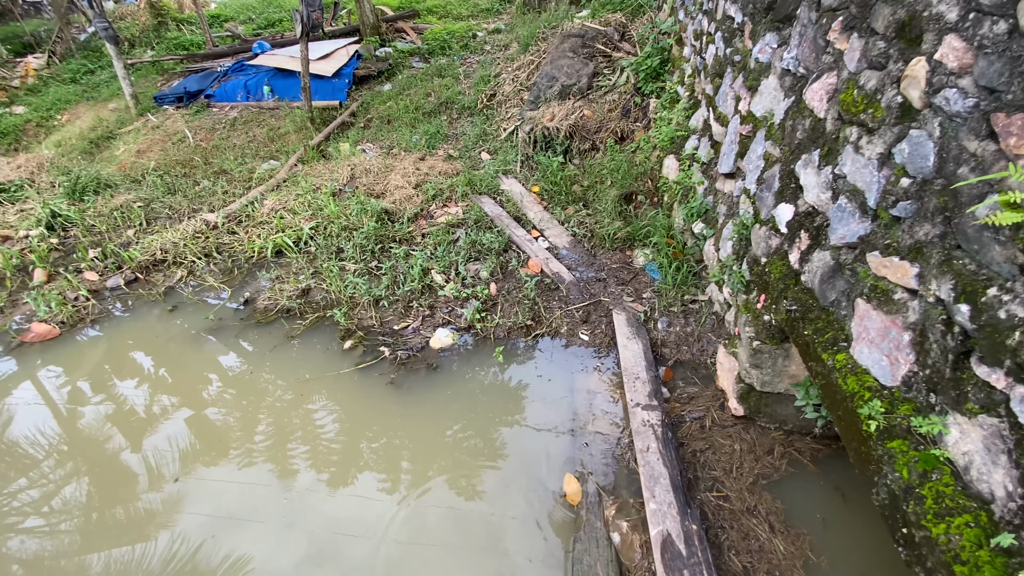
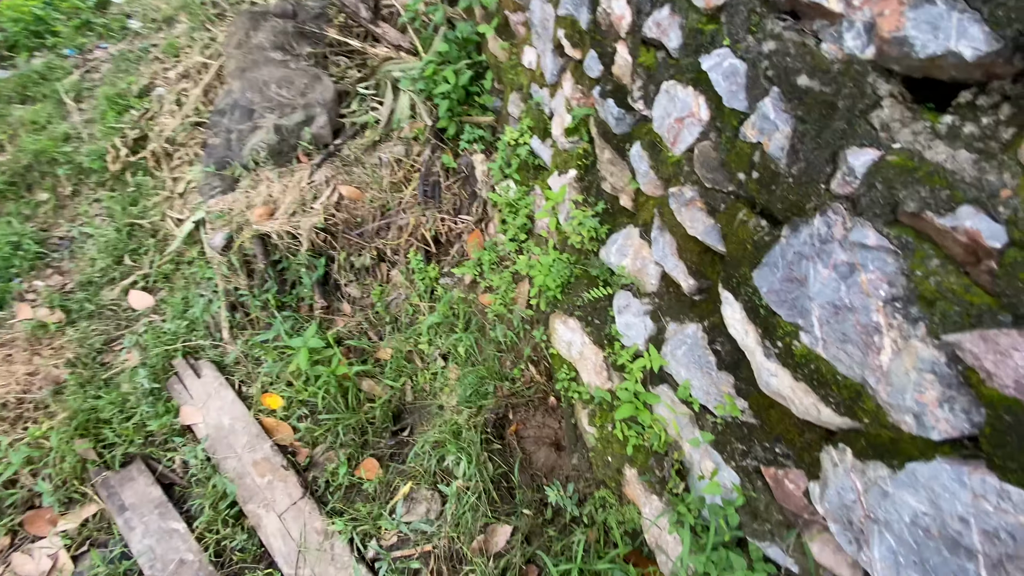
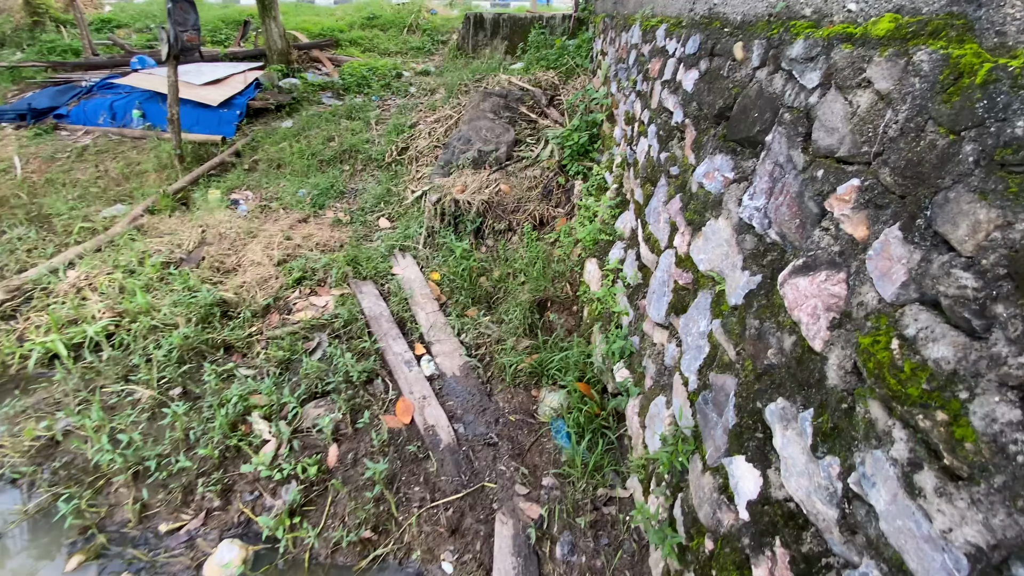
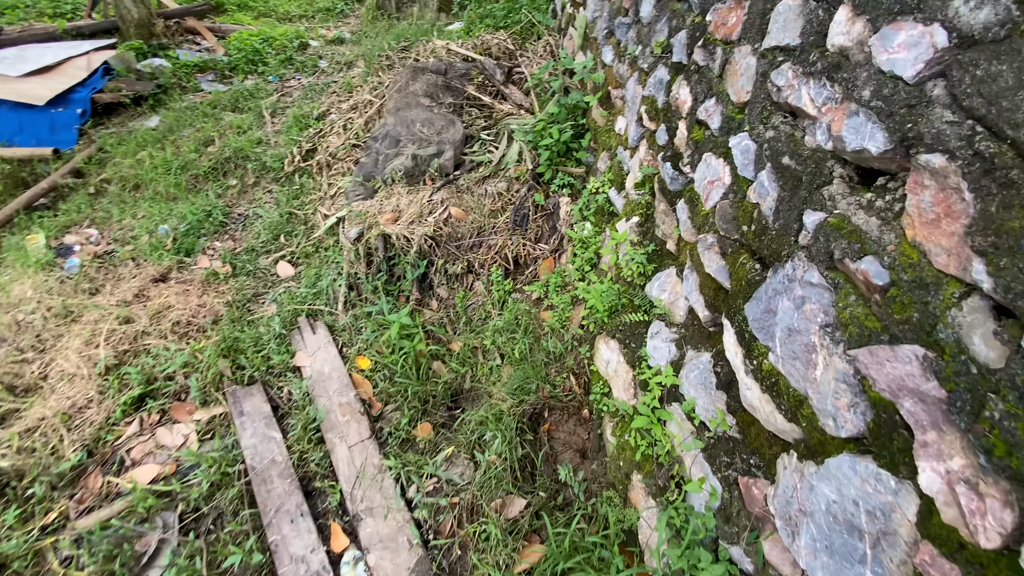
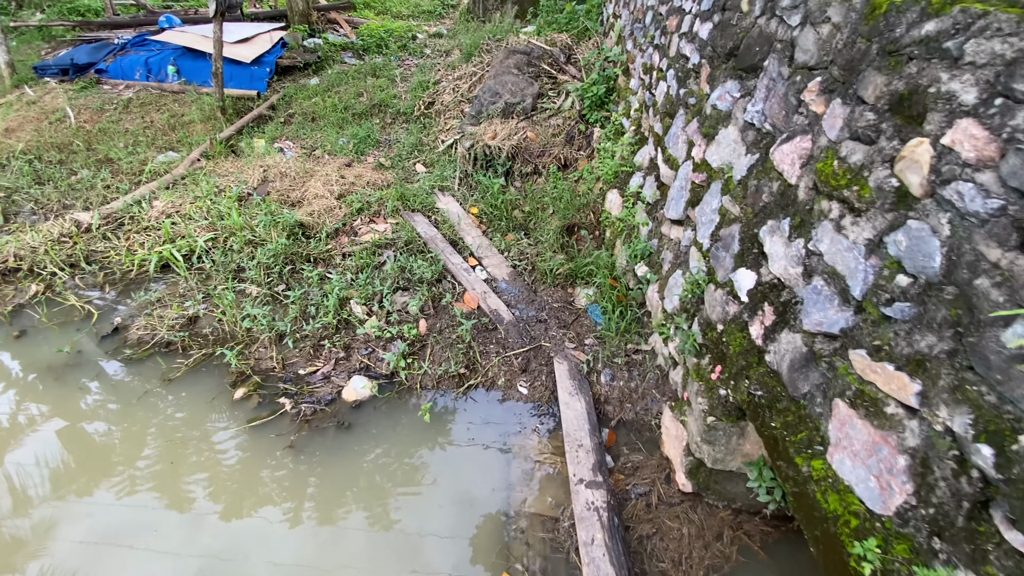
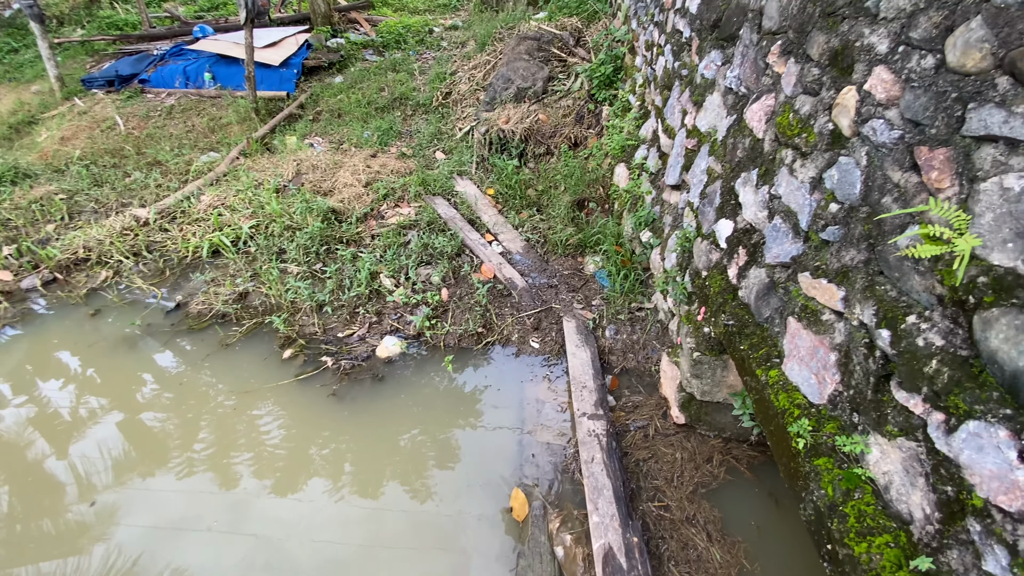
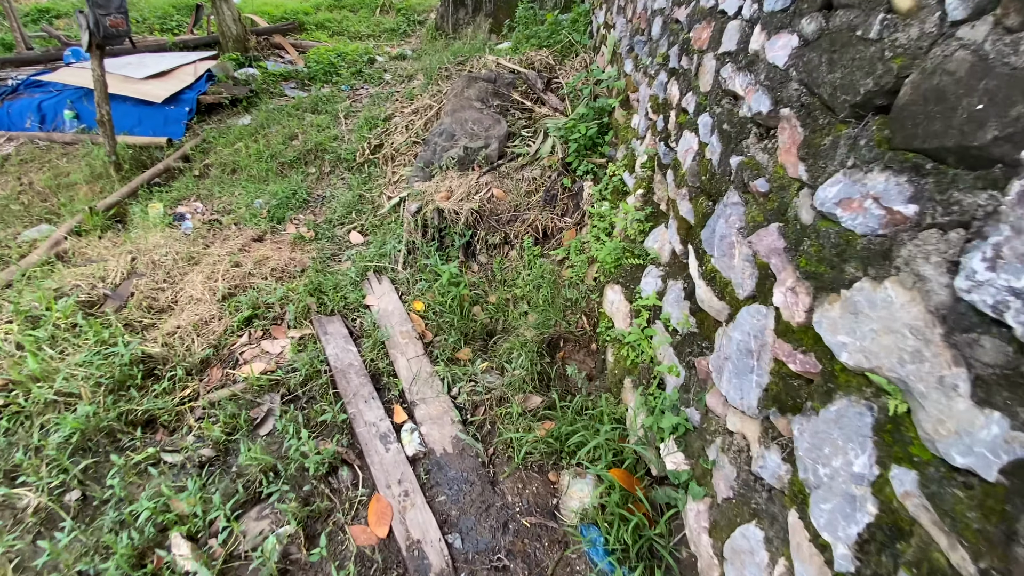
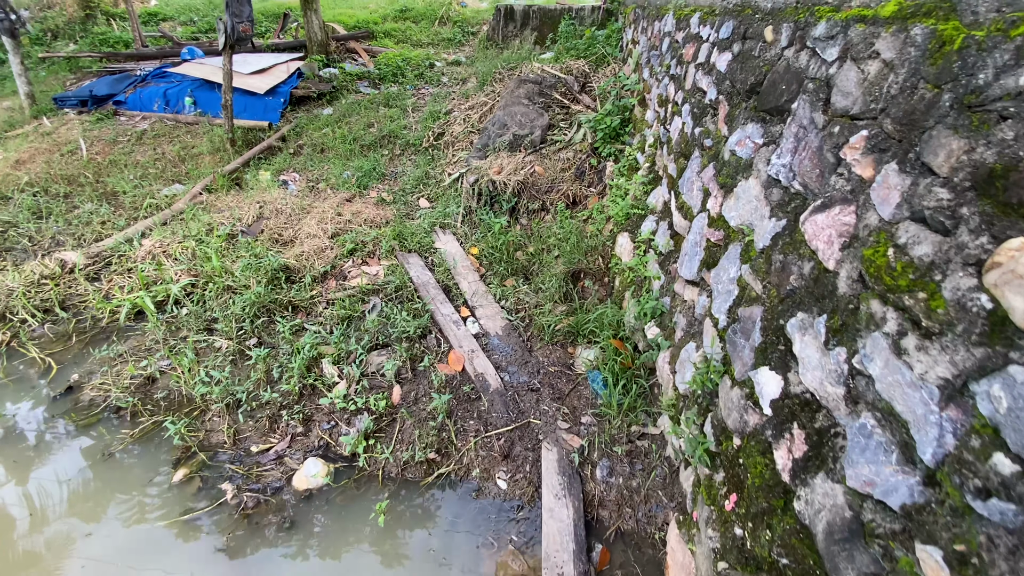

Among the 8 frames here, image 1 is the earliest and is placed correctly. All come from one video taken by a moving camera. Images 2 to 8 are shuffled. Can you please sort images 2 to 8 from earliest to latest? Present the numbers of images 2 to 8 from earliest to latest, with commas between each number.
6, 5, 8, 3, 7, 4, 2
